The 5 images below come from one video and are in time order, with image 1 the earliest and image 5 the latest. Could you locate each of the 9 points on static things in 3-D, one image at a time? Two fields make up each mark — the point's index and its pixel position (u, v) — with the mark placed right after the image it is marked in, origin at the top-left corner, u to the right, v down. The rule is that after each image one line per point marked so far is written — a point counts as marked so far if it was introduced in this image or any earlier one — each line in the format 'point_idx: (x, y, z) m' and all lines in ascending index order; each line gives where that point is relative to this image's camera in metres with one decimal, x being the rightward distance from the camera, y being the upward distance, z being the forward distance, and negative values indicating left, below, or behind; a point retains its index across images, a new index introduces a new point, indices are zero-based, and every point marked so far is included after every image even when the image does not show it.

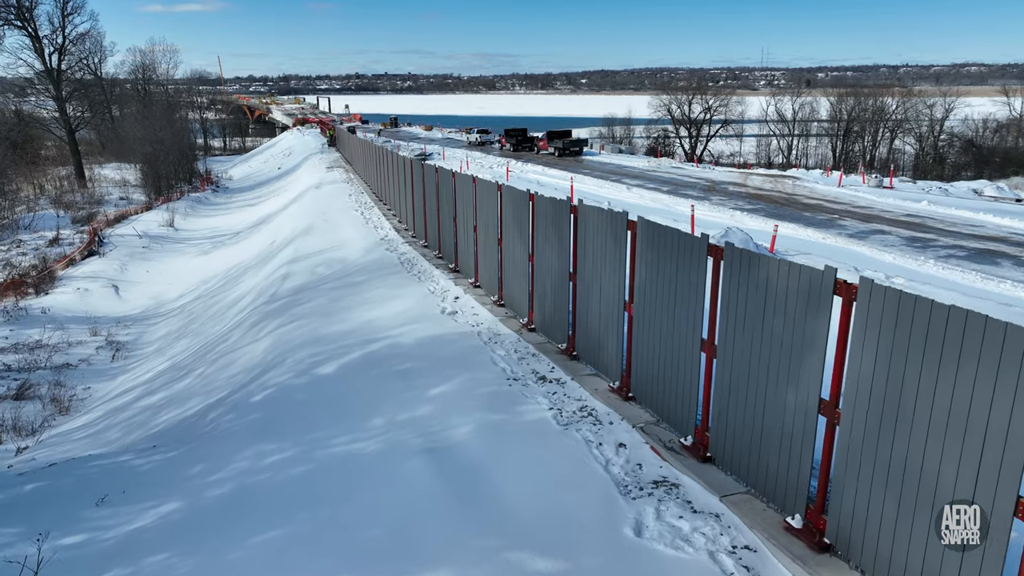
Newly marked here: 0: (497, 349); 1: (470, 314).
0: (-0.3, -1.3, +8.4) m
1: (-1.1, -0.7, +9.9) m
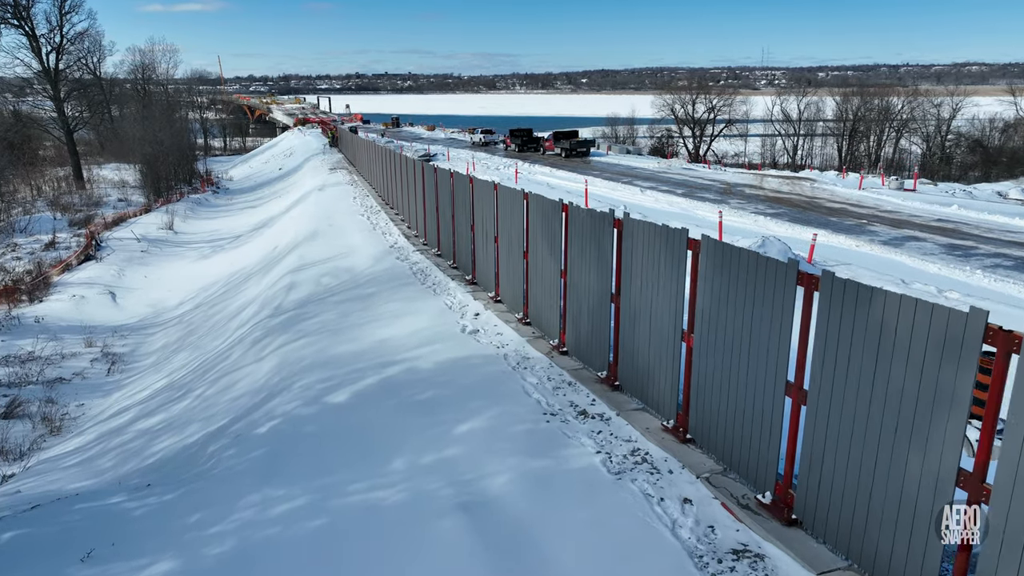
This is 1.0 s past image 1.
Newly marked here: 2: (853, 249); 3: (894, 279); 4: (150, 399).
0: (+0.3, -1.7, +7.6) m
1: (-0.5, -1.1, +9.1) m
2: (+12.3, +1.4, +14.0) m
3: (+11.1, +0.2, +11.3) m
4: (-10.9, -3.3, +11.7) m
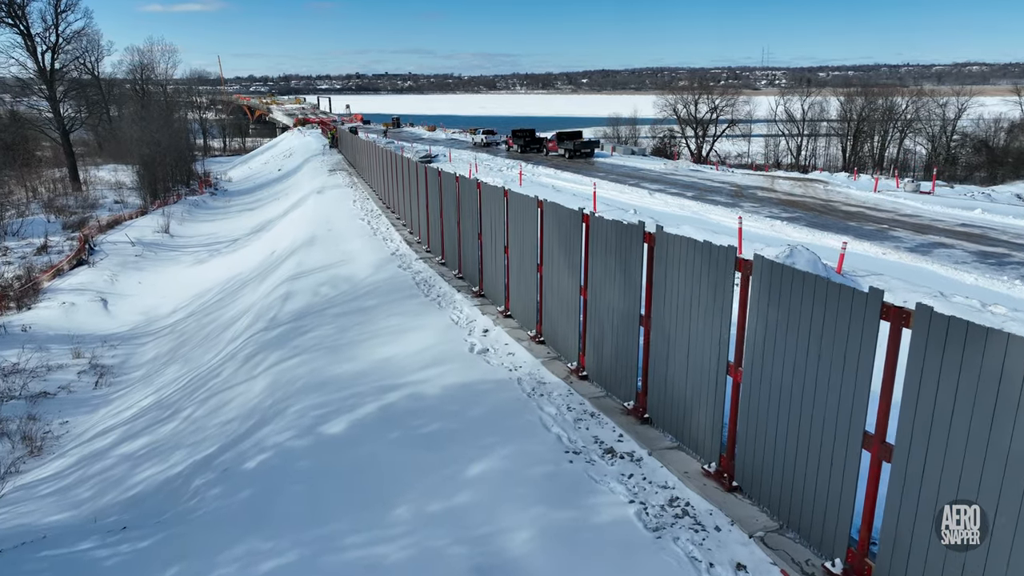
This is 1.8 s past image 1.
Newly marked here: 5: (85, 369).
0: (+0.6, -2.1, +6.8) m
1: (-0.2, -1.4, +8.4) m
2: (+12.5, +1.0, +13.2) m
3: (+11.4, -0.1, +10.5) m
4: (-10.6, -3.7, +11.0) m
5: (-16.8, -3.2, +15.3) m
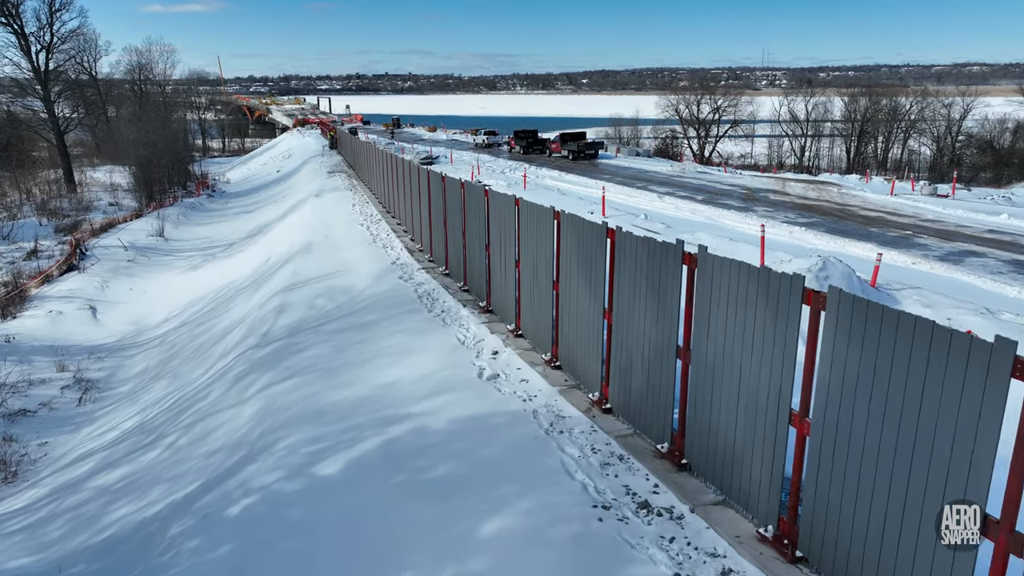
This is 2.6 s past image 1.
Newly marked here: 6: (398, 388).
0: (+0.9, -2.4, +6.1) m
1: (+0.1, -1.8, +7.6) m
2: (+12.8, +0.6, +12.4) m
3: (+11.6, -0.5, +9.7) m
4: (-10.3, -4.1, +10.2) m
5: (-16.5, -3.6, +14.5) m
6: (-2.3, -2.0, +7.8) m
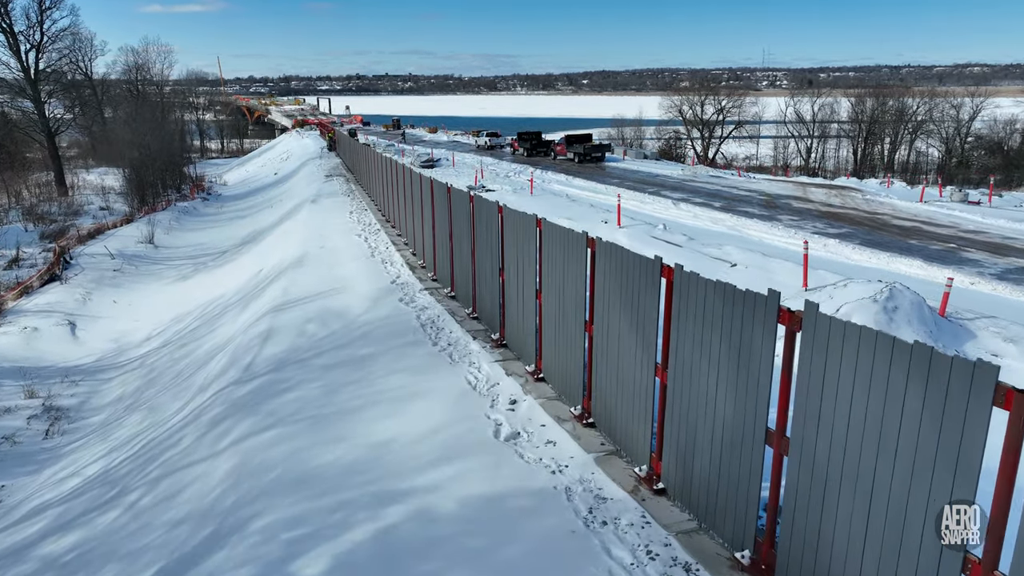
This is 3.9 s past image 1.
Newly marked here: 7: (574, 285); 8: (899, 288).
0: (+1.2, -3.1, +4.7) m
1: (+0.5, -2.5, +6.3) m
2: (+13.2, 0.0, +11.1) m
3: (+12.0, -1.2, +8.4) m
4: (-9.9, -4.7, +8.9) m
5: (-16.1, -4.2, +13.2) m
6: (-1.9, -2.7, +6.5) m
7: (+1.0, +0.1, +6.5) m
8: (+8.7, 0.0, +8.8) m
